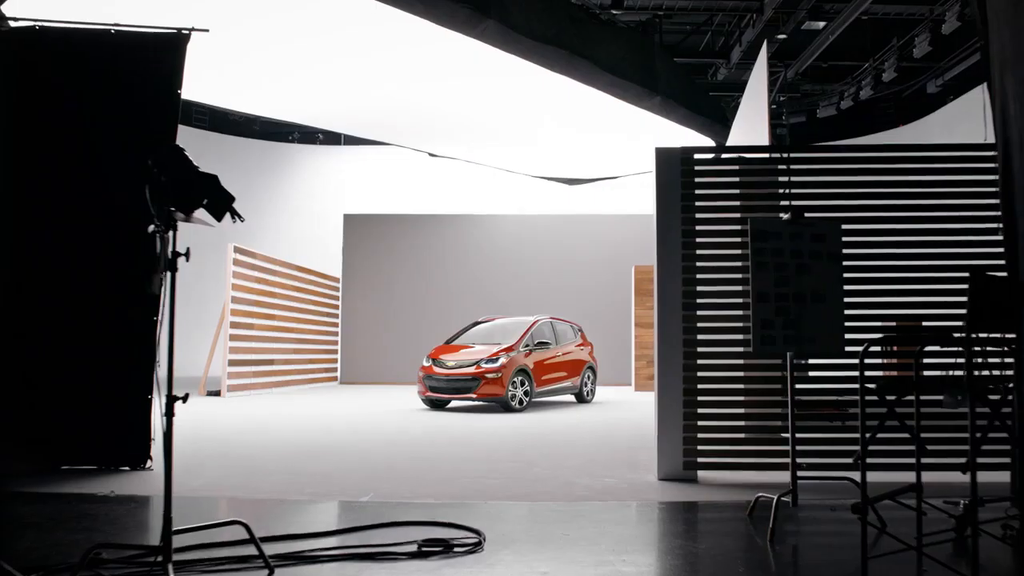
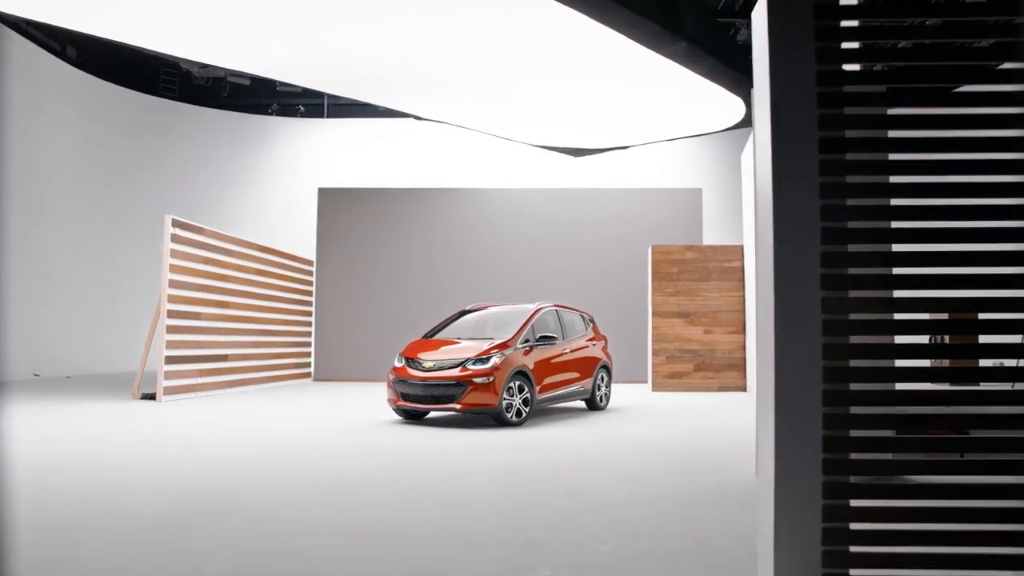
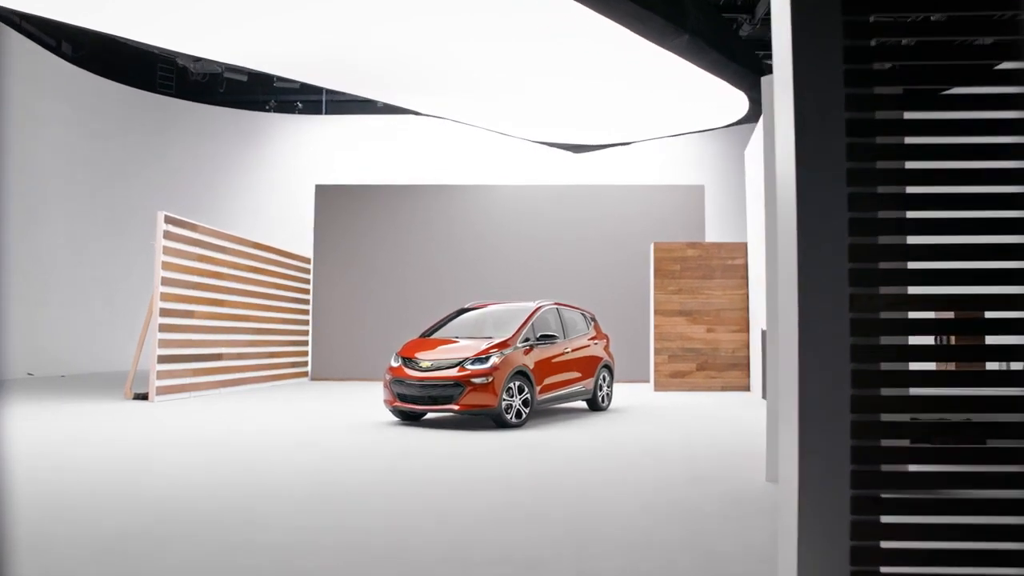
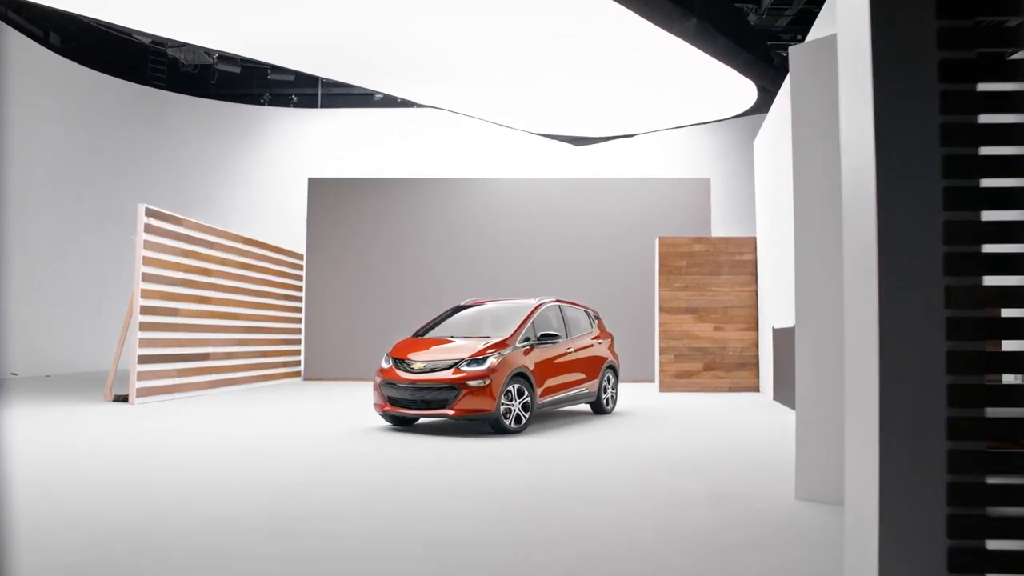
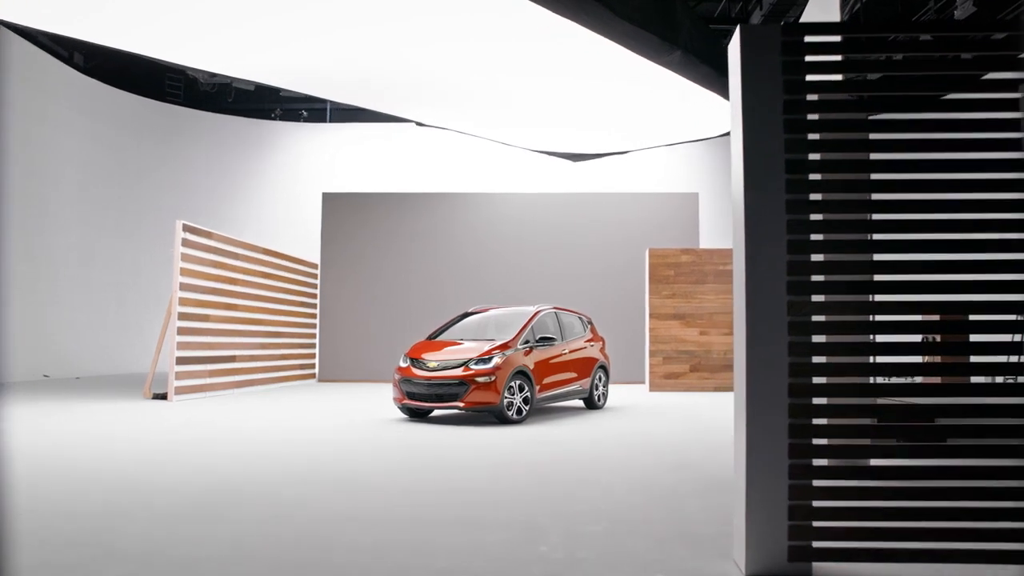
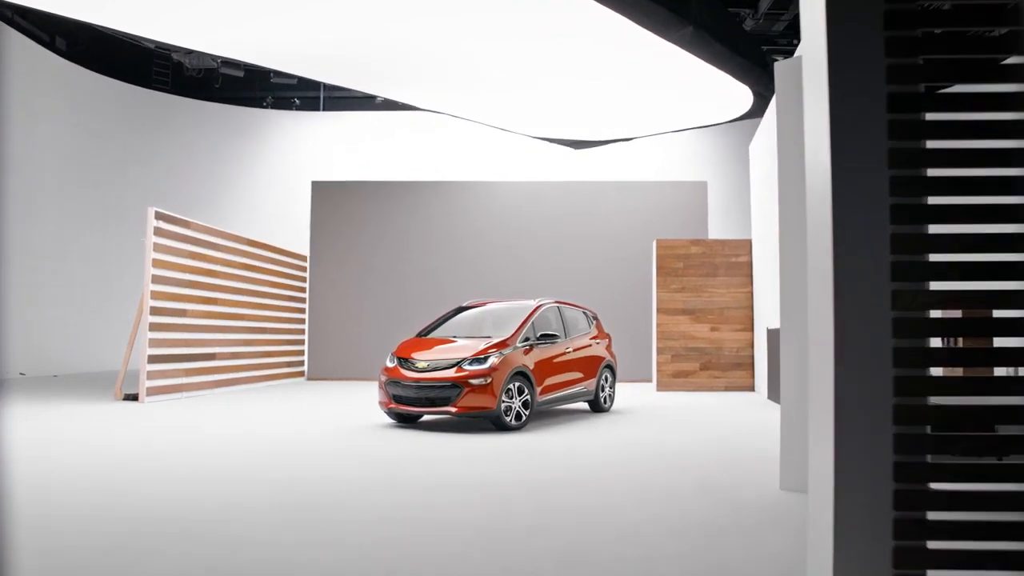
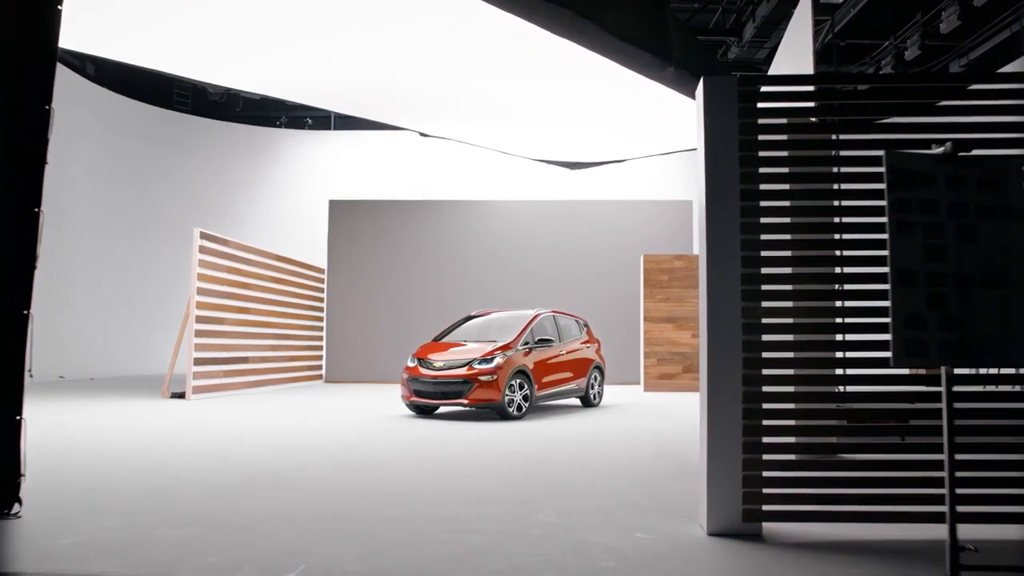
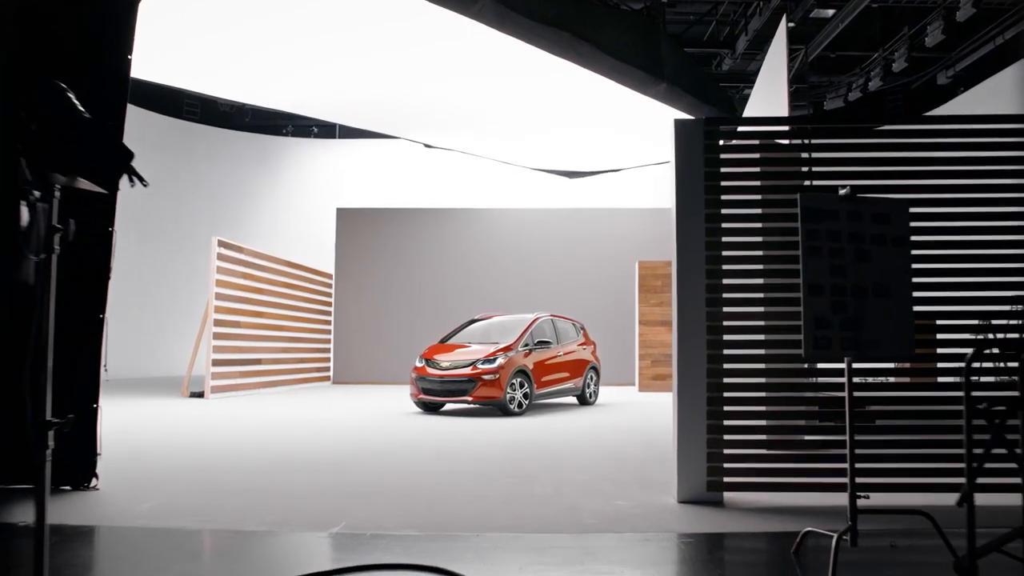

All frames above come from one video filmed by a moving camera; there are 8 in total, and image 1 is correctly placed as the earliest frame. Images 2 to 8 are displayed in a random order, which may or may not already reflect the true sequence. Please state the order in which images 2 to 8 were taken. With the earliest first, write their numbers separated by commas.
8, 7, 5, 2, 3, 6, 4
